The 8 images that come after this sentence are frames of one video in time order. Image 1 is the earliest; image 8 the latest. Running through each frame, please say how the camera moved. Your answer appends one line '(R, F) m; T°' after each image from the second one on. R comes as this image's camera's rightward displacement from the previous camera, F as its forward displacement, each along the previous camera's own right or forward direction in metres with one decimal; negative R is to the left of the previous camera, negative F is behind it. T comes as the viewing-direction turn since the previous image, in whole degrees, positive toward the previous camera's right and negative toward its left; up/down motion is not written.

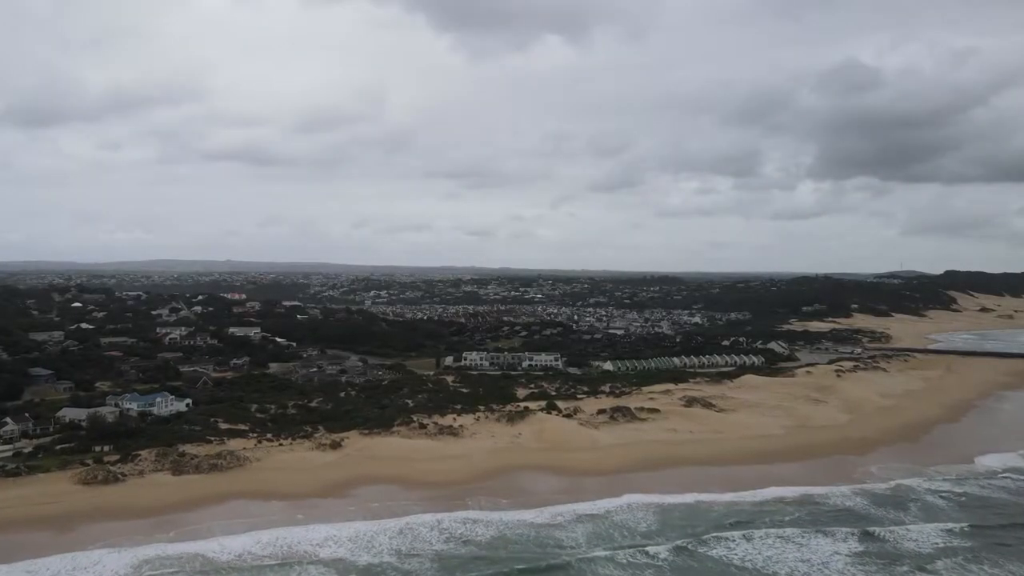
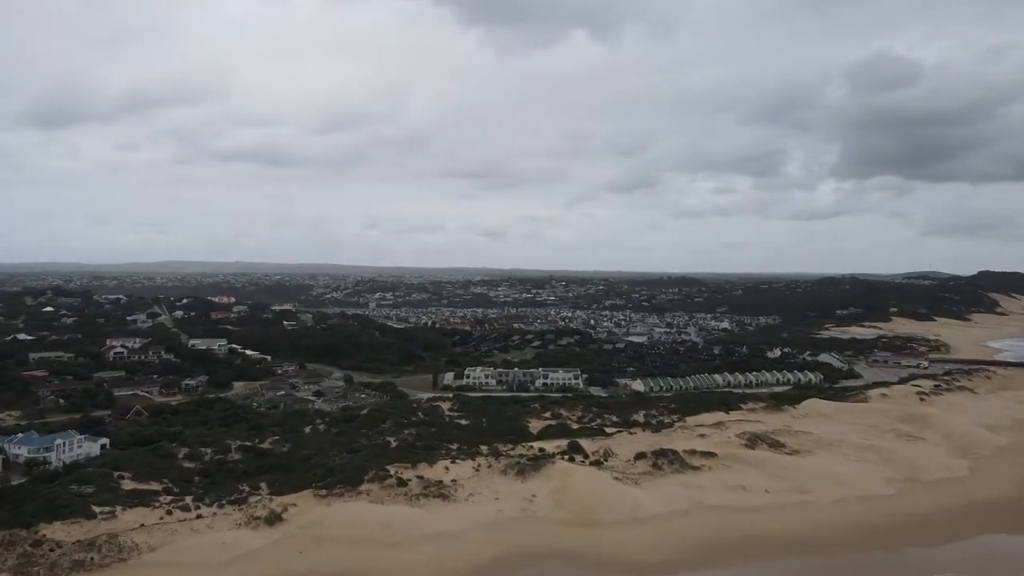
(0.0, +7.8) m; -1°
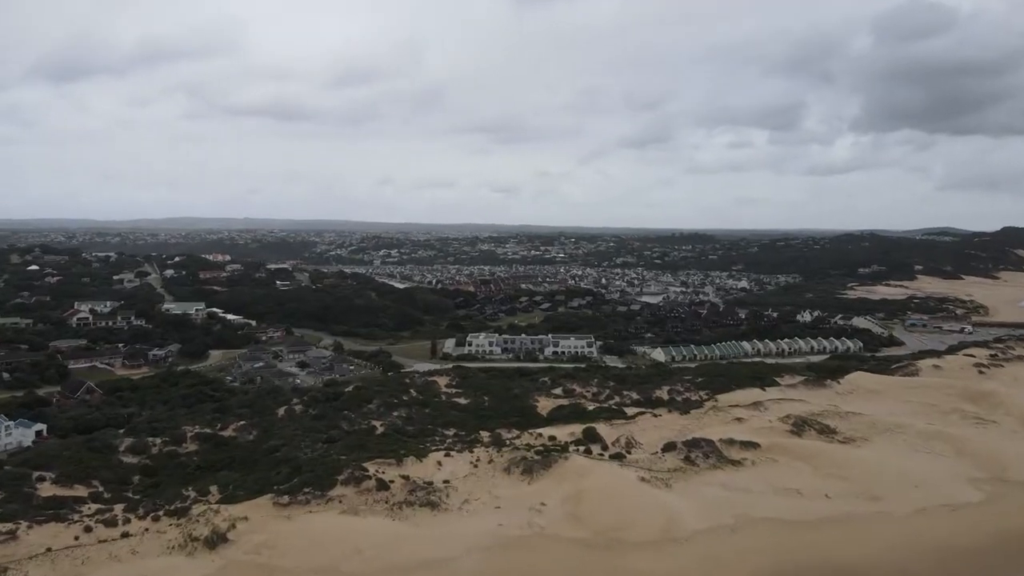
(+0.1, +4.2) m; -1°
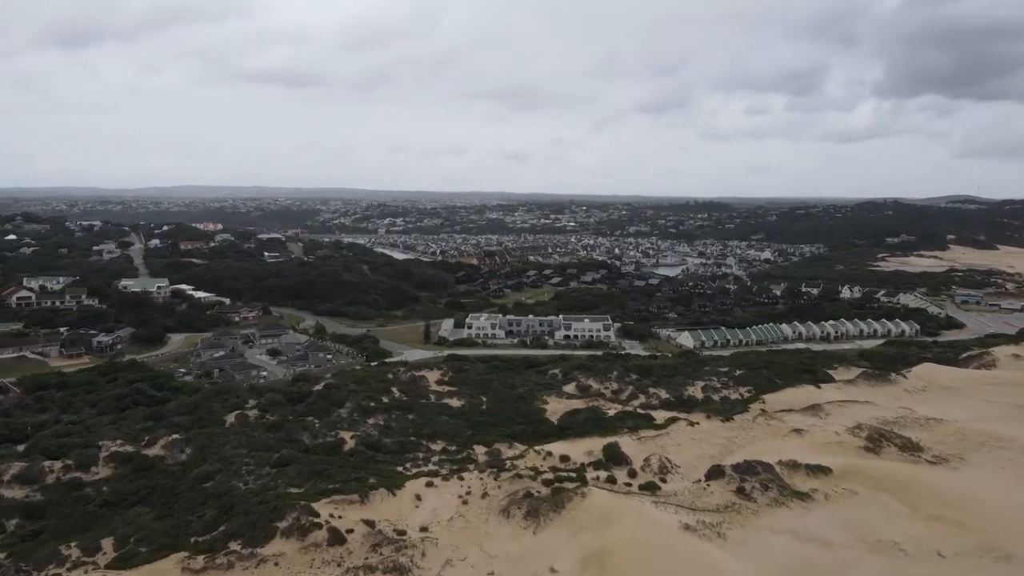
(+0.2, +4.9) m; -1°
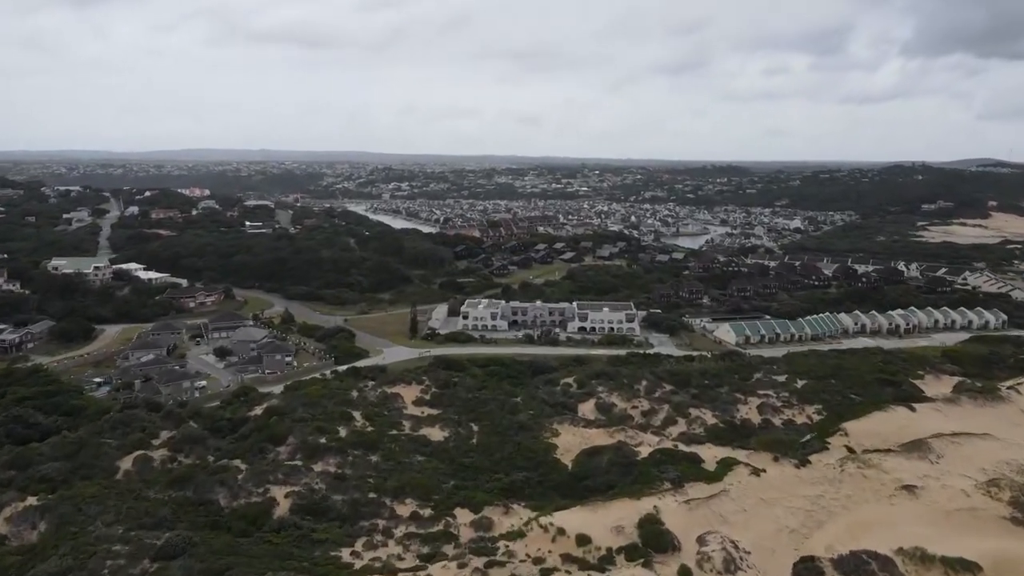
(+0.2, +5.6) m; -1°
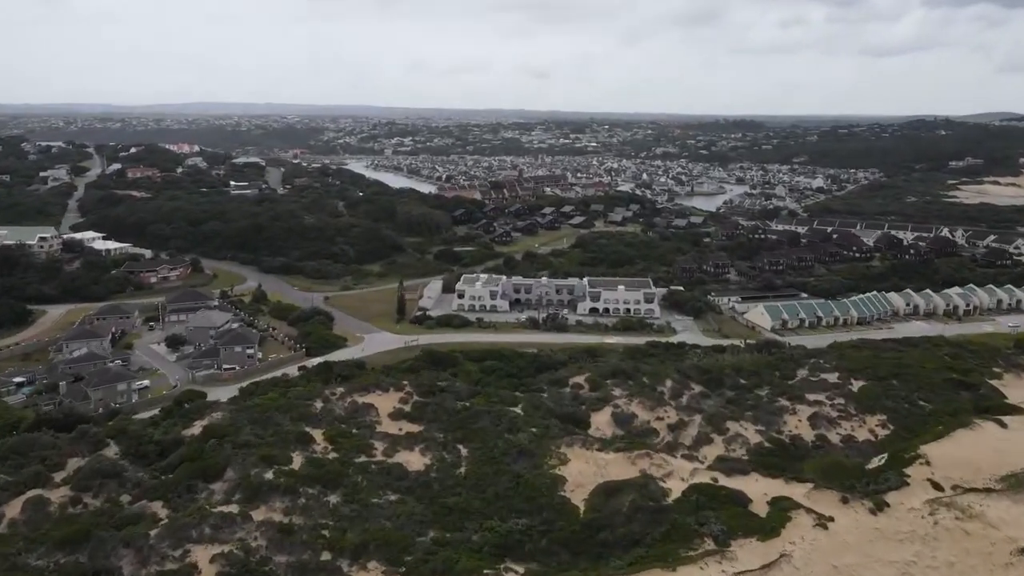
(+0.2, +3.5) m; 0°
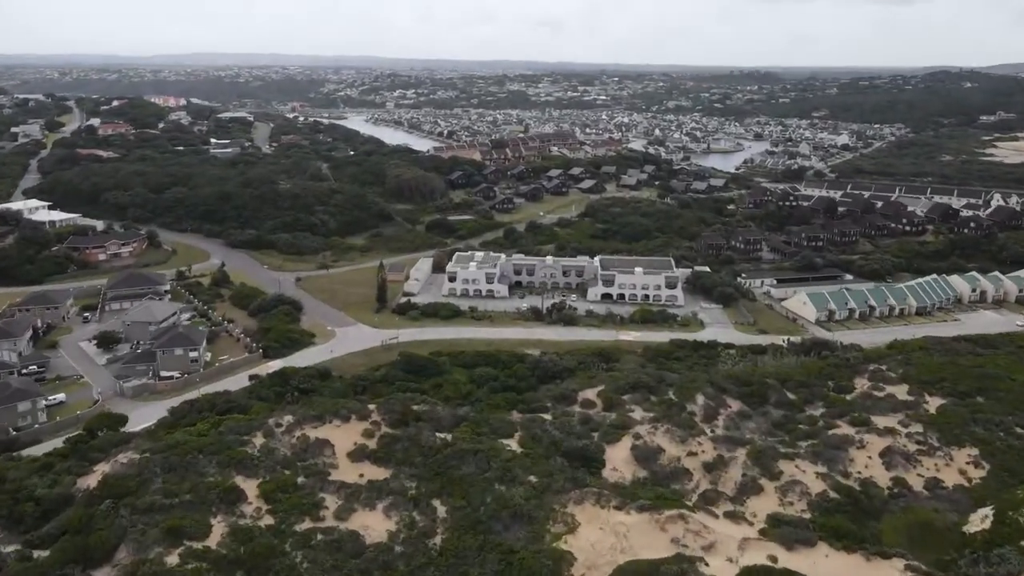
(+0.2, +3.4) m; 0°
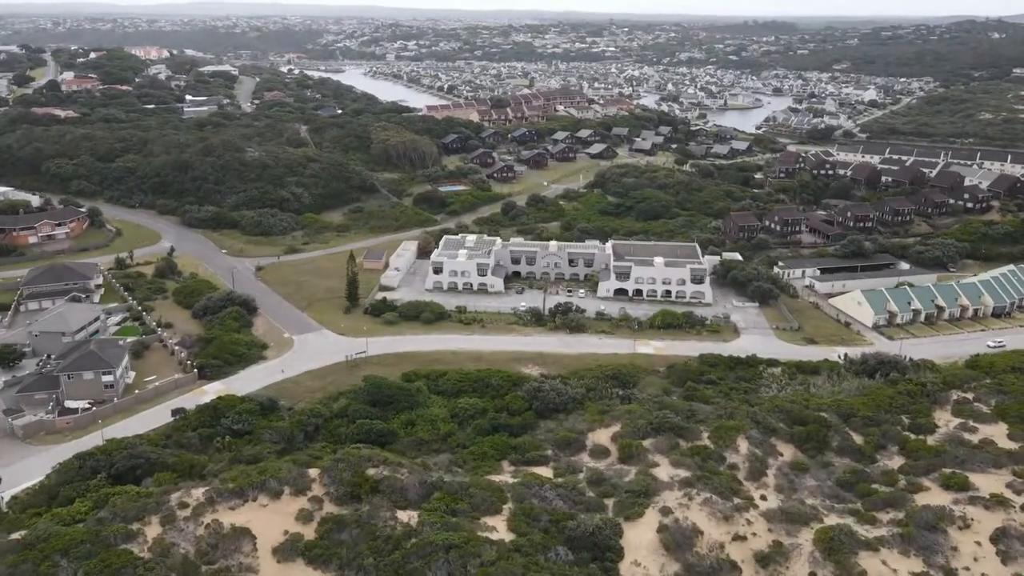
(+0.2, +3.3) m; 0°
